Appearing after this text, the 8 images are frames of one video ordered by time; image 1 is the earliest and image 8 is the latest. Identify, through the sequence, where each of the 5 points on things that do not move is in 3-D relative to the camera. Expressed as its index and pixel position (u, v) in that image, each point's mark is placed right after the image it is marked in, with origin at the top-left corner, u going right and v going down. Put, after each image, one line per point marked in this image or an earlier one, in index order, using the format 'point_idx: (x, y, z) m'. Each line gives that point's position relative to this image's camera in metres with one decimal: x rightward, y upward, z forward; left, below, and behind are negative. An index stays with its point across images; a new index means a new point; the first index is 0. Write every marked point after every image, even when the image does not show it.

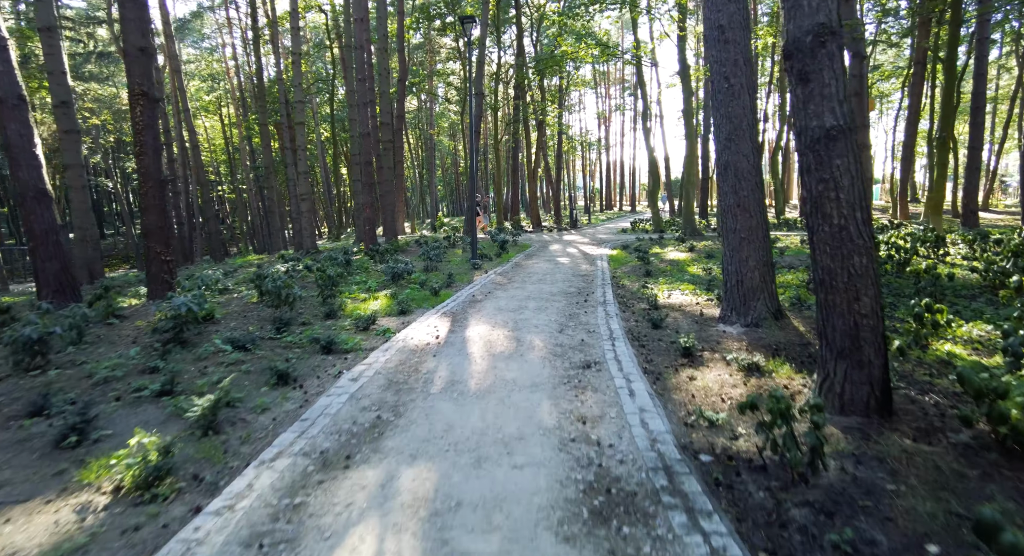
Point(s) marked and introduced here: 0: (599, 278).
0: (+2.3, 0.0, +12.5) m
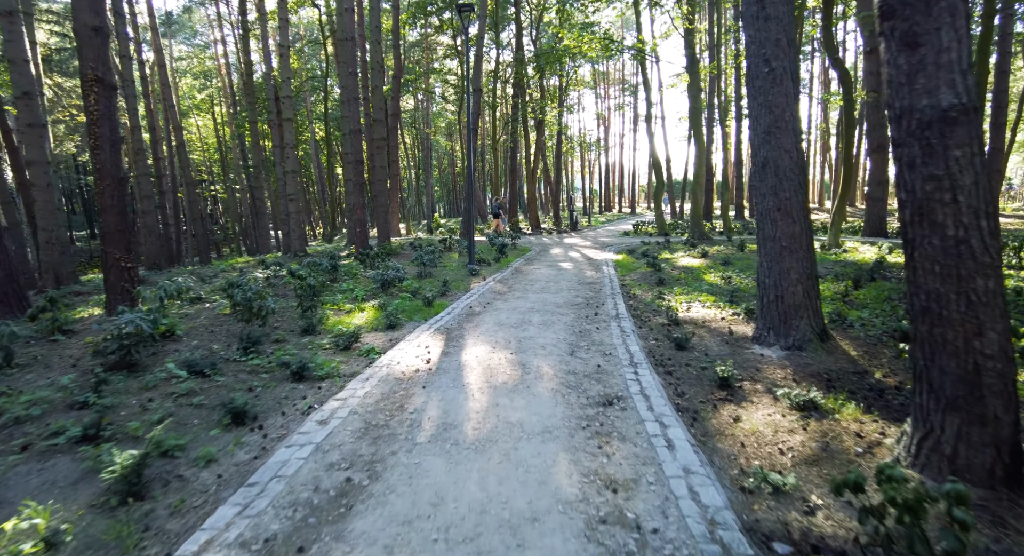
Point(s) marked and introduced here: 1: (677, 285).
0: (+2.3, -0.2, +11.5) m
1: (+3.8, -0.2, +10.9) m
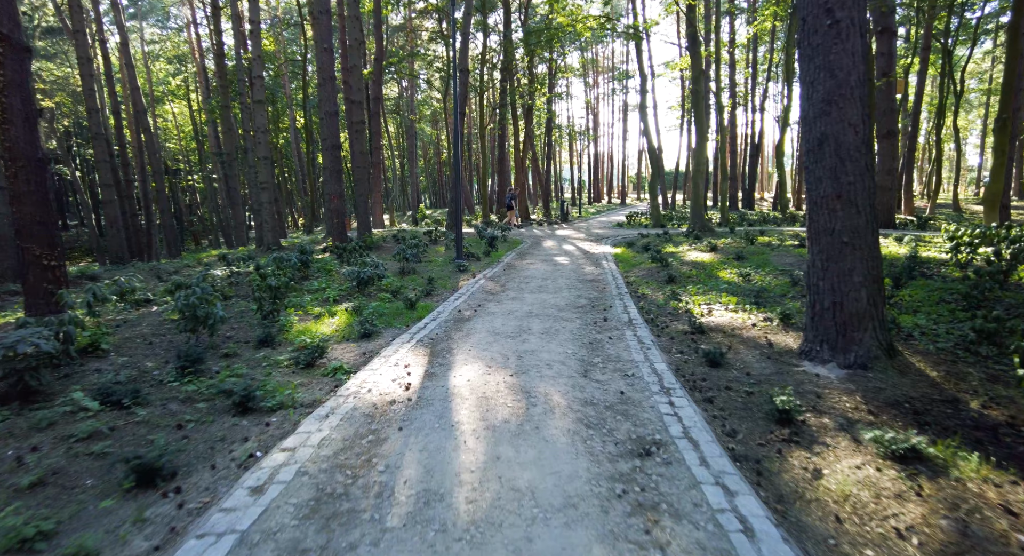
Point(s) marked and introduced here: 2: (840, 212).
0: (+2.2, -0.1, +10.3) m
1: (+3.6, -0.1, +9.7) m
2: (+3.4, +0.7, +5.0) m
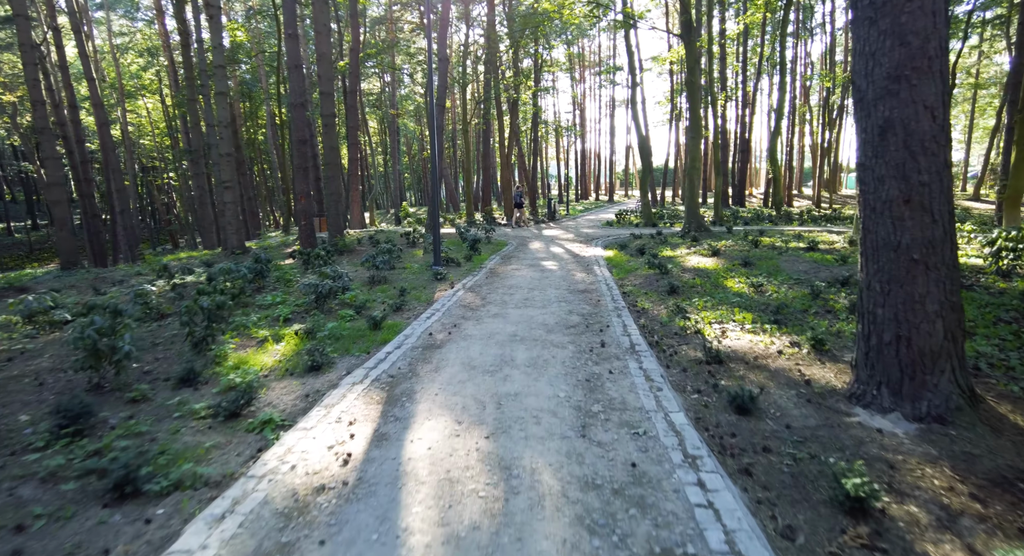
0: (+1.8, -0.4, +9.2) m
1: (+3.3, -0.3, +8.6) m
2: (+3.2, +0.5, +3.9) m
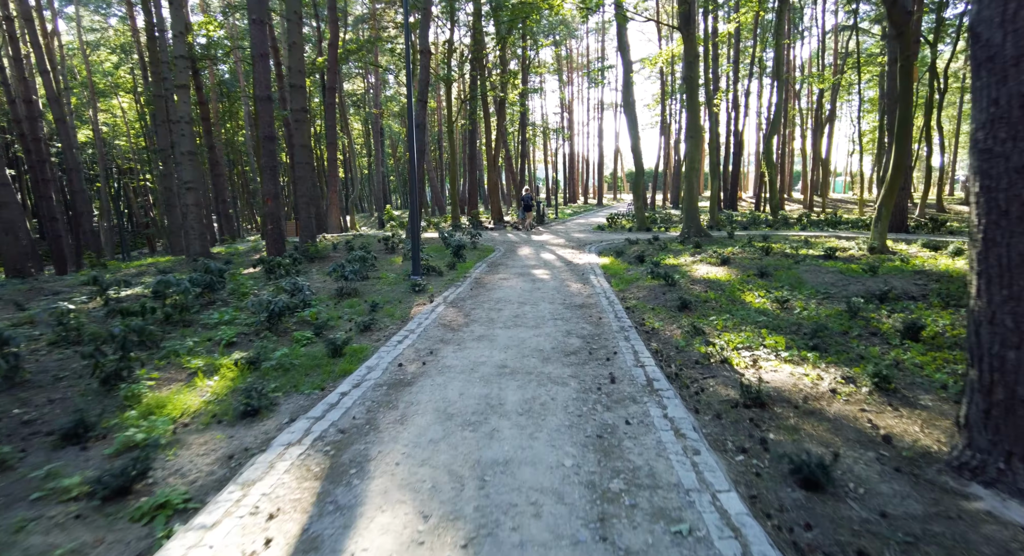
0: (+1.6, -0.6, +8.0) m
1: (+3.1, -0.6, +7.5) m
2: (+3.2, +0.3, +2.7) m
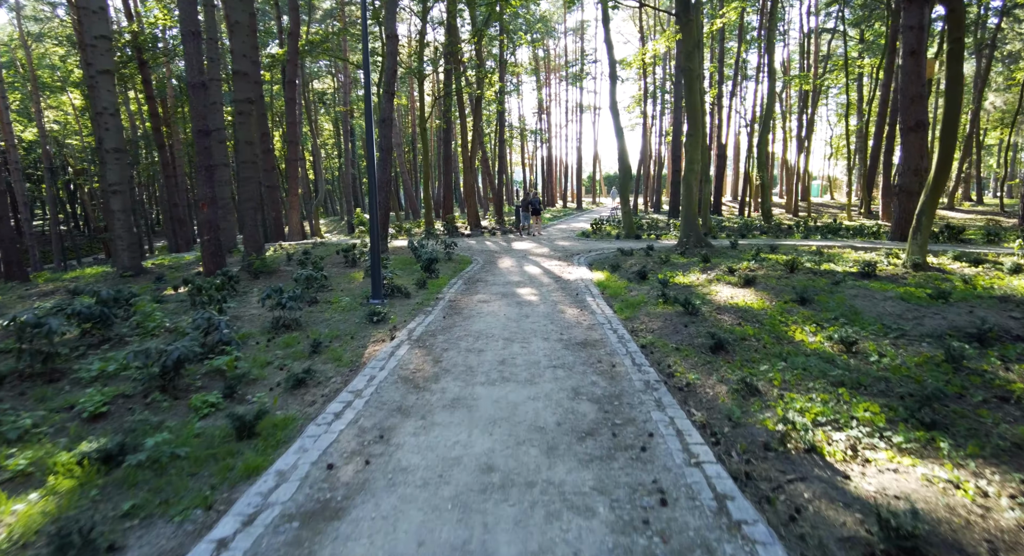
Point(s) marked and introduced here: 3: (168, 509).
0: (+1.4, -1.0, +6.2) m
1: (+2.9, -1.0, +5.7) m
2: (+3.2, -0.1, +1.0) m
3: (-2.6, -1.7, +3.6) m
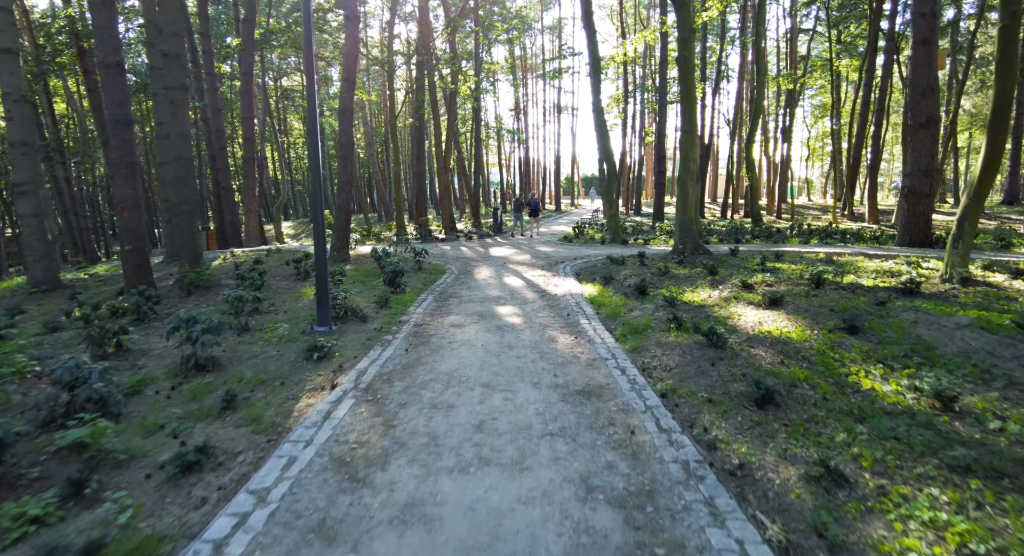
0: (+1.2, -1.3, +4.6) m
1: (+2.8, -1.3, +4.2) m
2: (+3.3, -0.4, -0.5) m
3: (-2.7, -2.0, +1.9) m
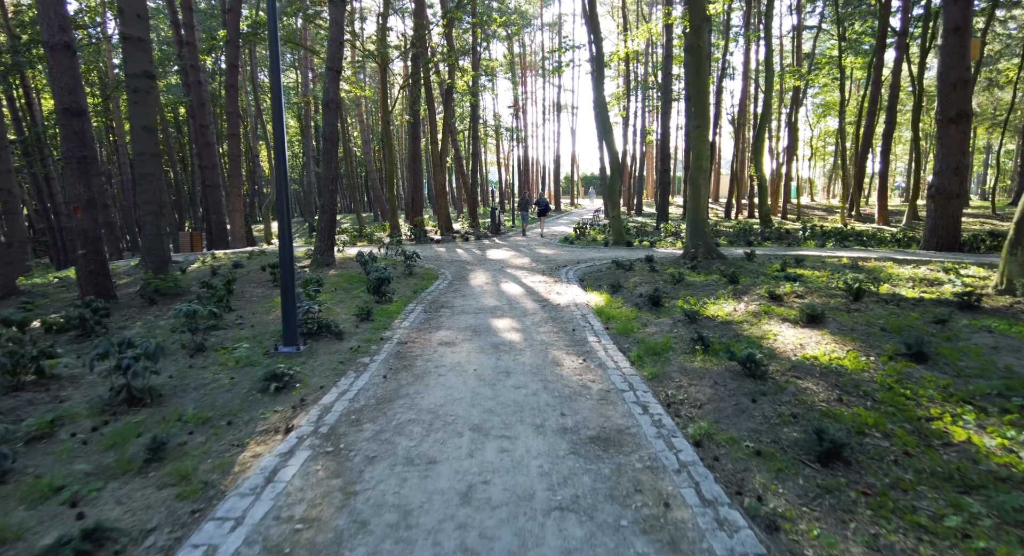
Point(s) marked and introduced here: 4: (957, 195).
0: (+1.2, -1.5, +3.6) m
1: (+2.7, -1.4, +3.2) m
2: (+3.3, -0.6, -1.5) m
3: (-2.7, -2.1, +0.8) m
4: (+12.0, +2.2, +12.8) m
